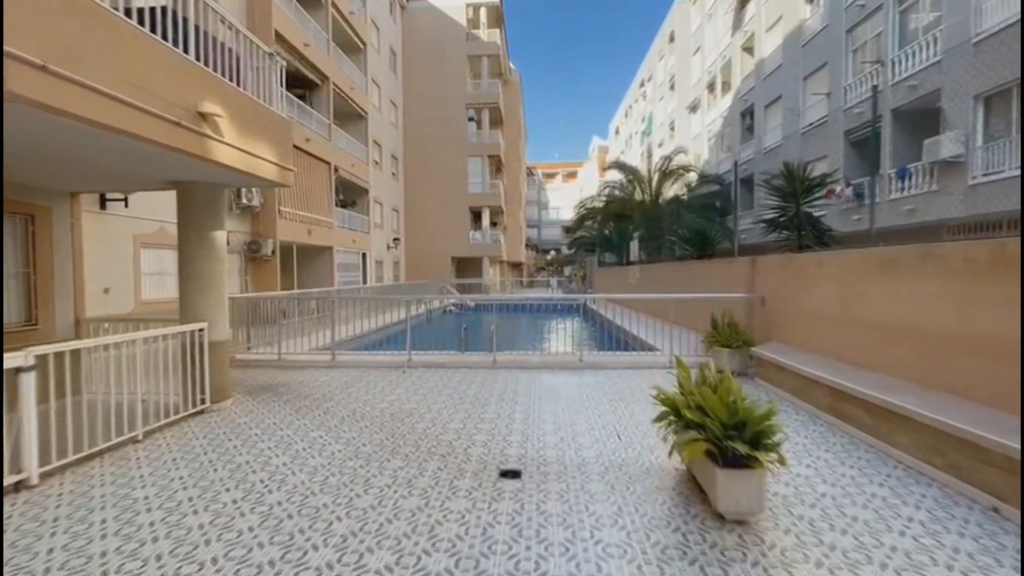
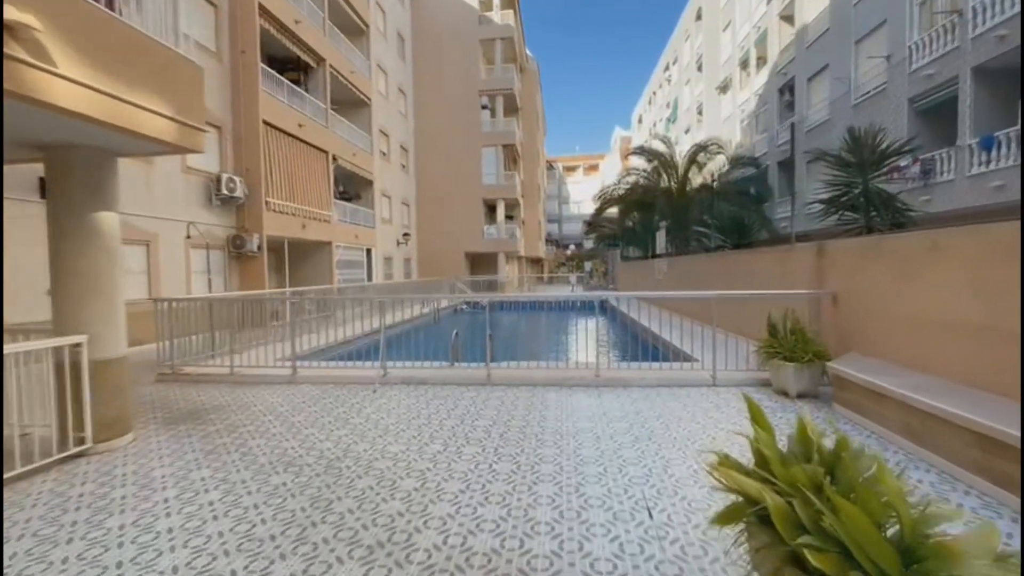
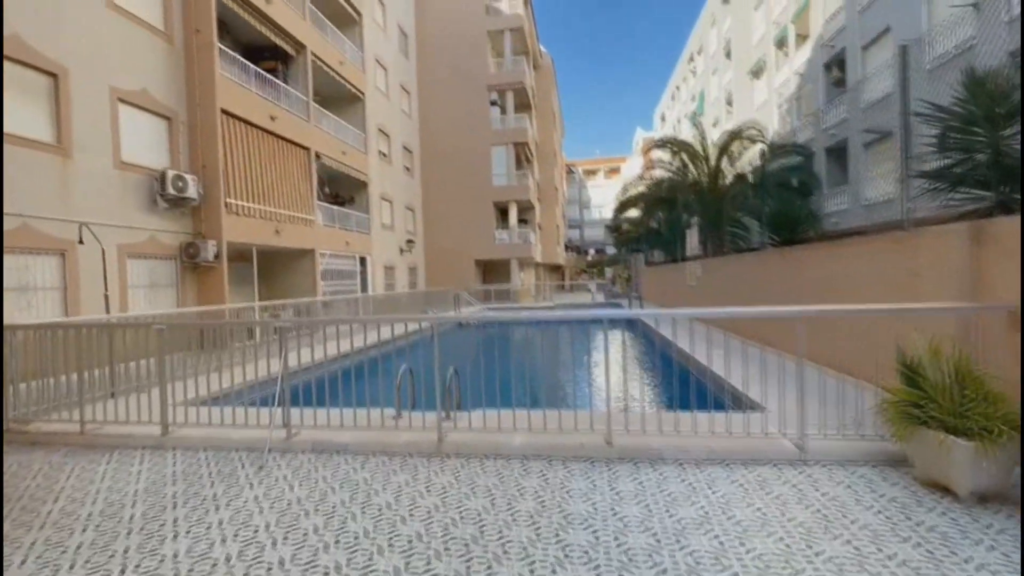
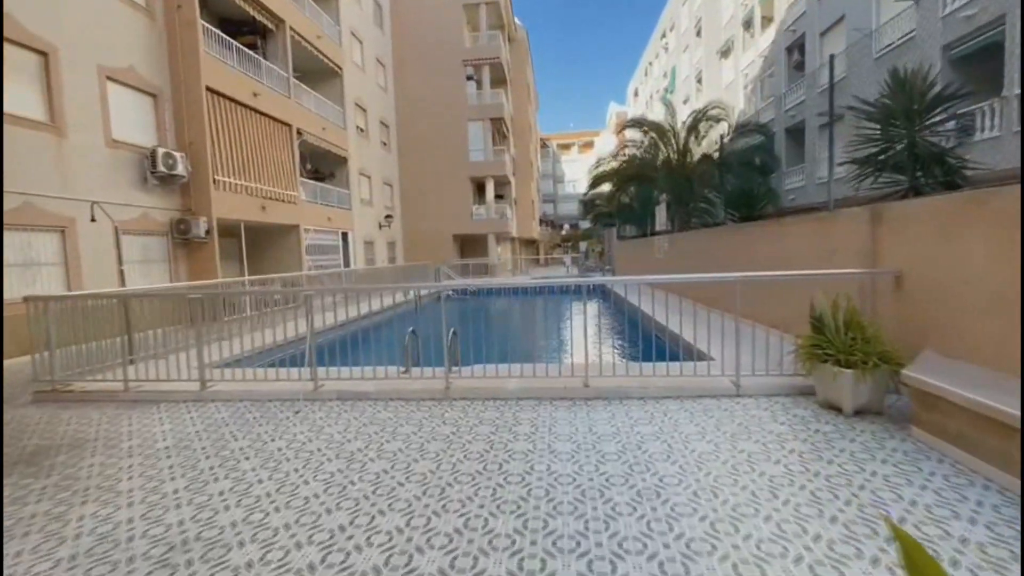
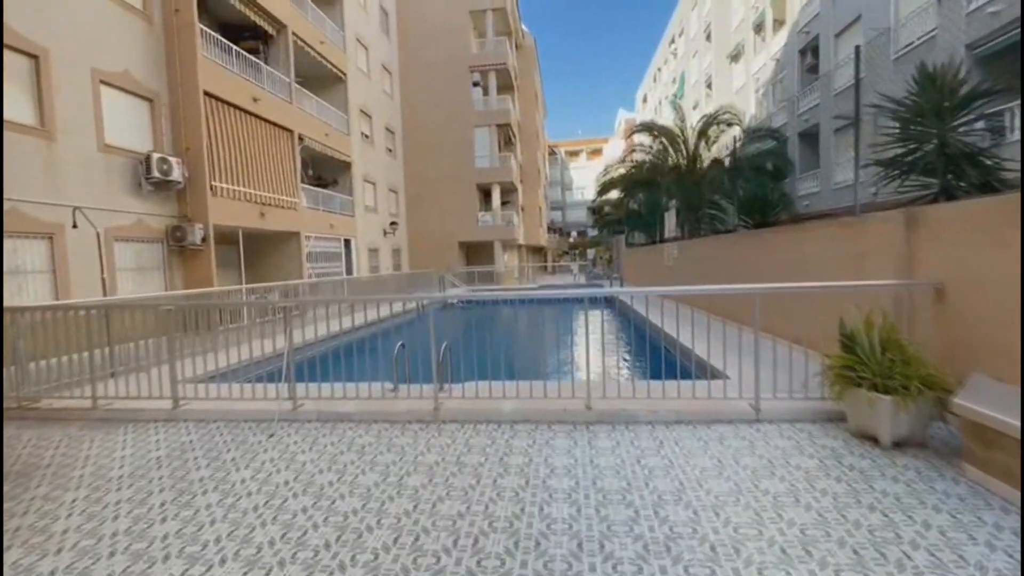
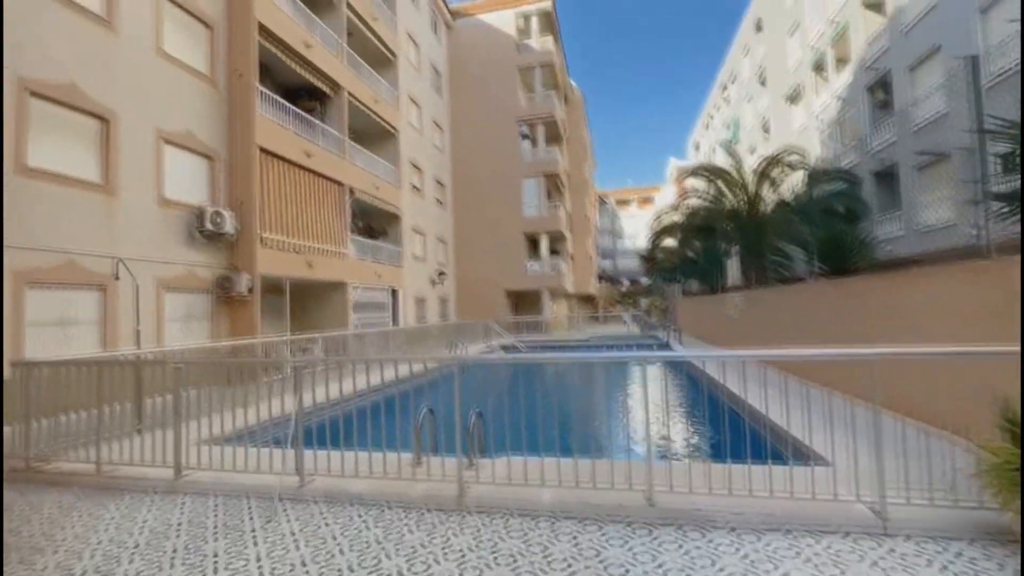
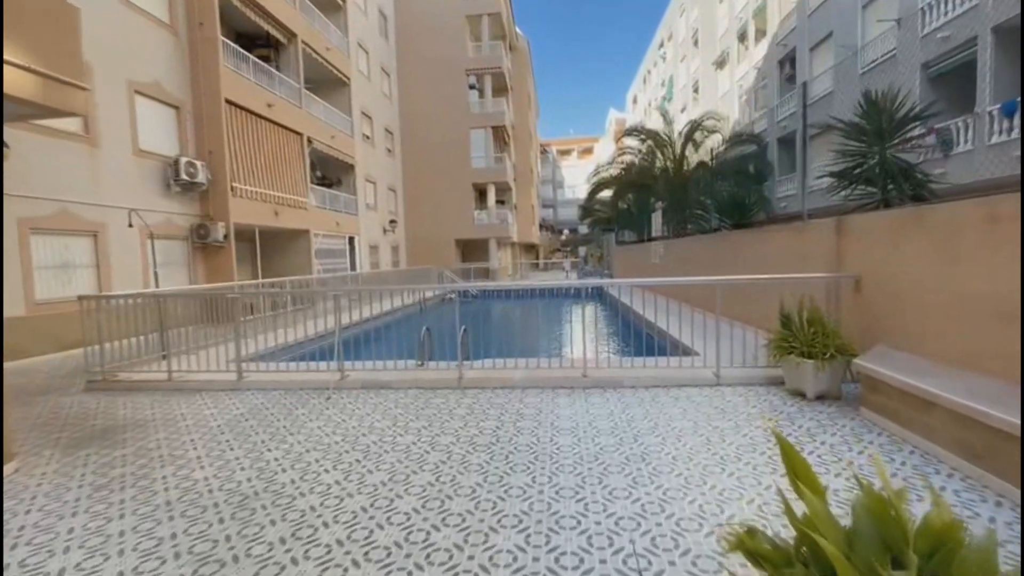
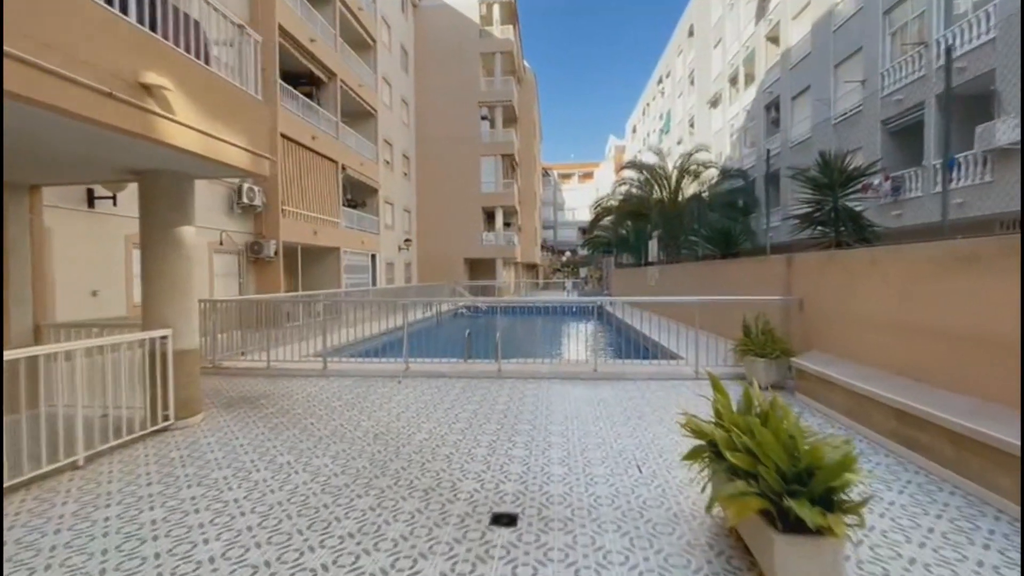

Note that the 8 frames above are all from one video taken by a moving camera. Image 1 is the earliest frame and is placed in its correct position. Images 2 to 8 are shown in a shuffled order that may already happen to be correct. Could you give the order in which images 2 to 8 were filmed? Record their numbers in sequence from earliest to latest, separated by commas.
8, 2, 7, 4, 5, 3, 6
